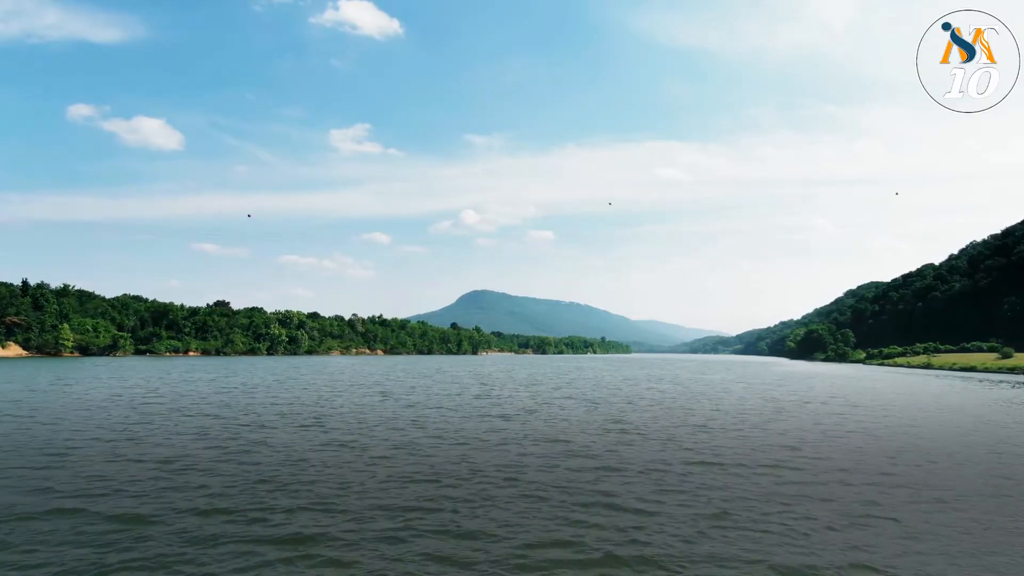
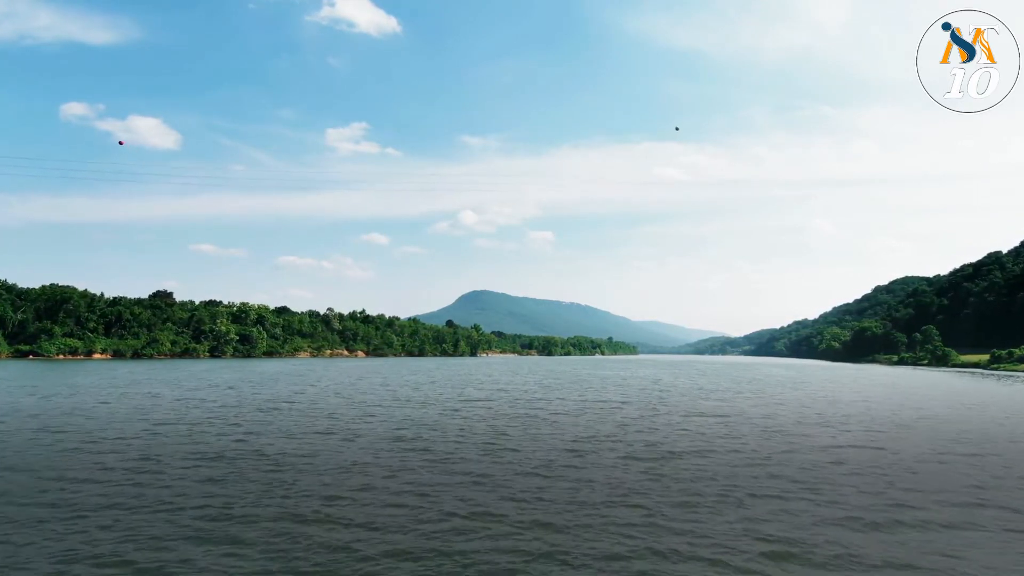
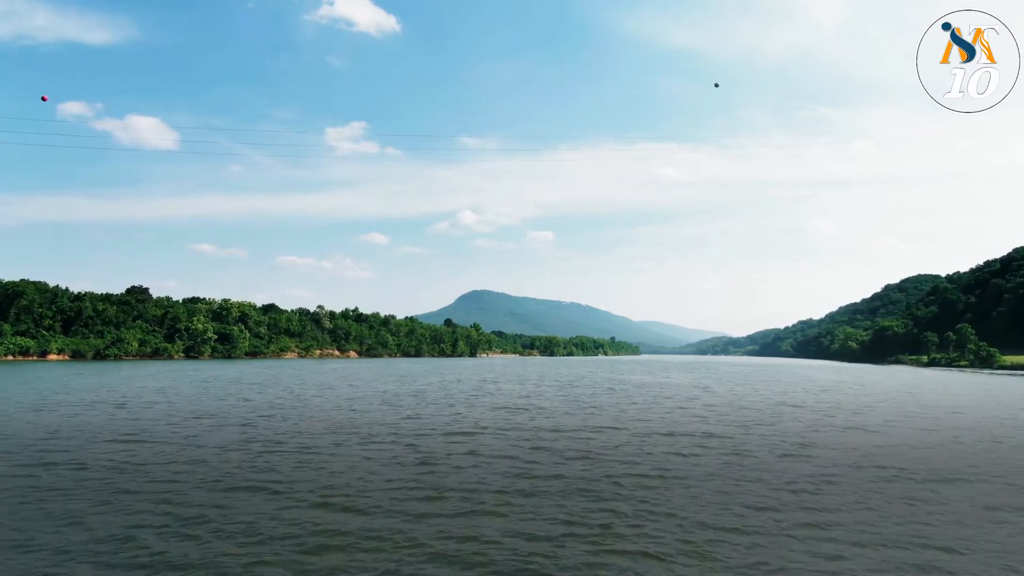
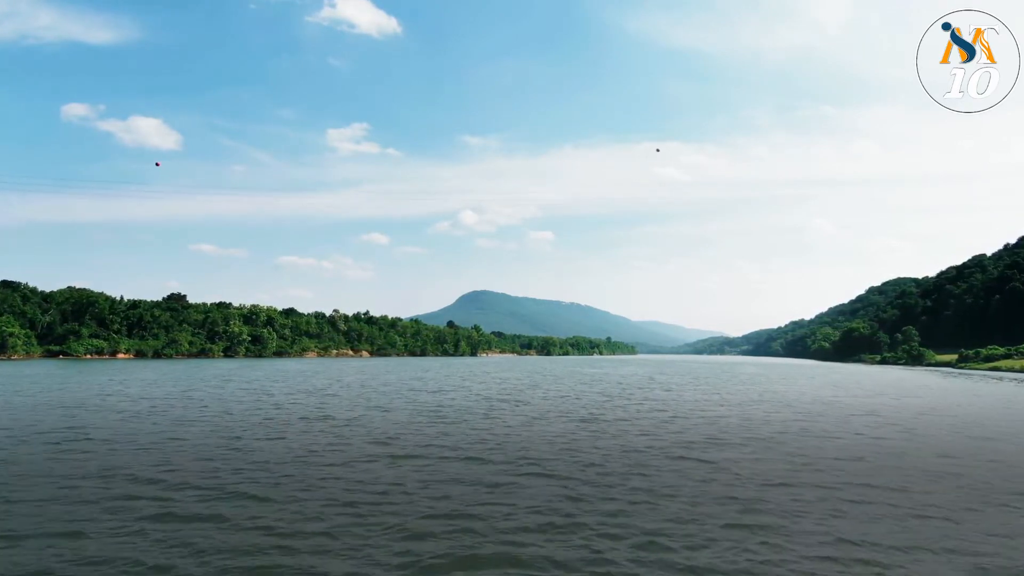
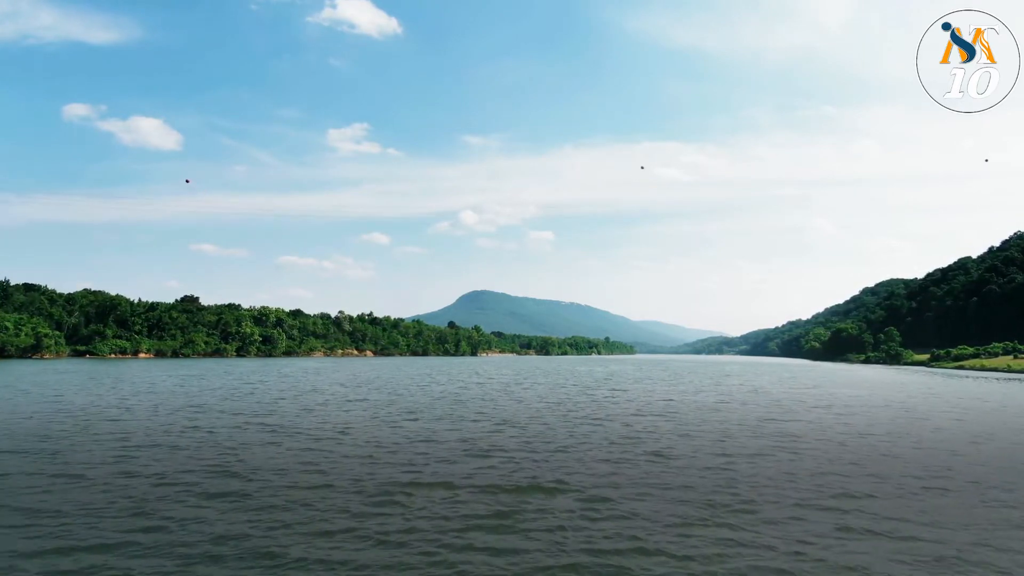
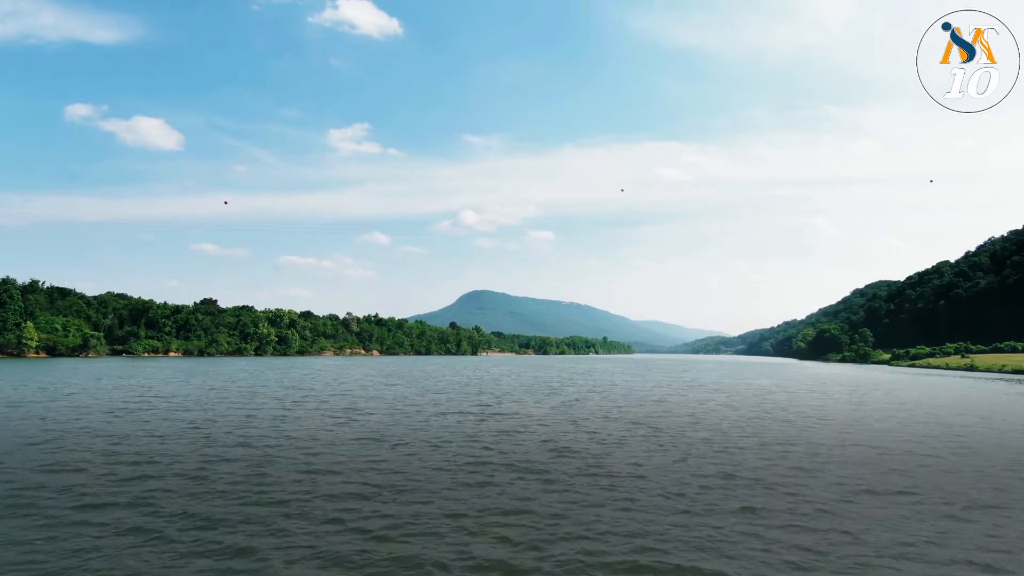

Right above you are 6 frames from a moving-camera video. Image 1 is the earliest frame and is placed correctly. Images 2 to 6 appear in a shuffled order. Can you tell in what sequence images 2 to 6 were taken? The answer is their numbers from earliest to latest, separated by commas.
6, 5, 4, 2, 3
